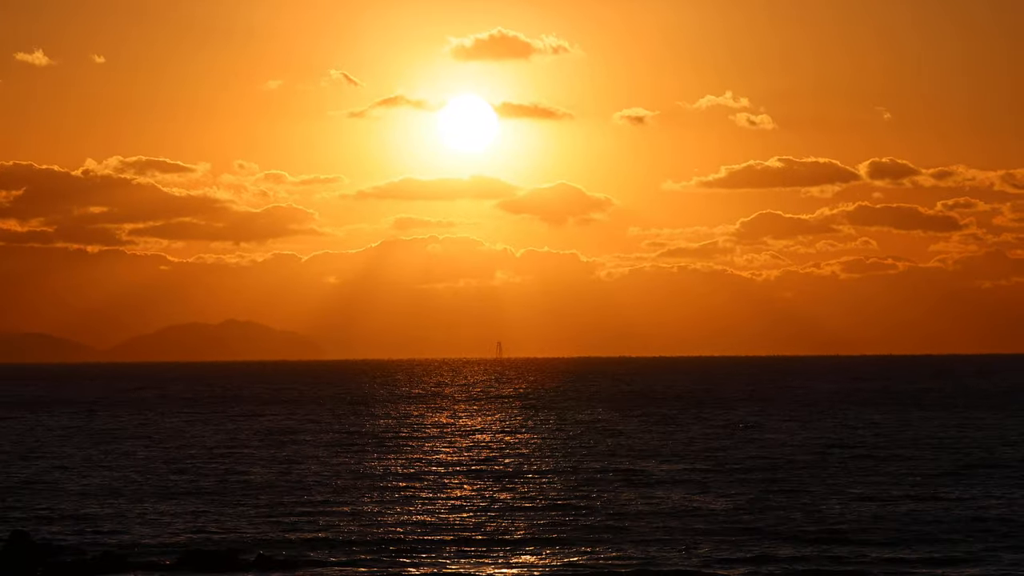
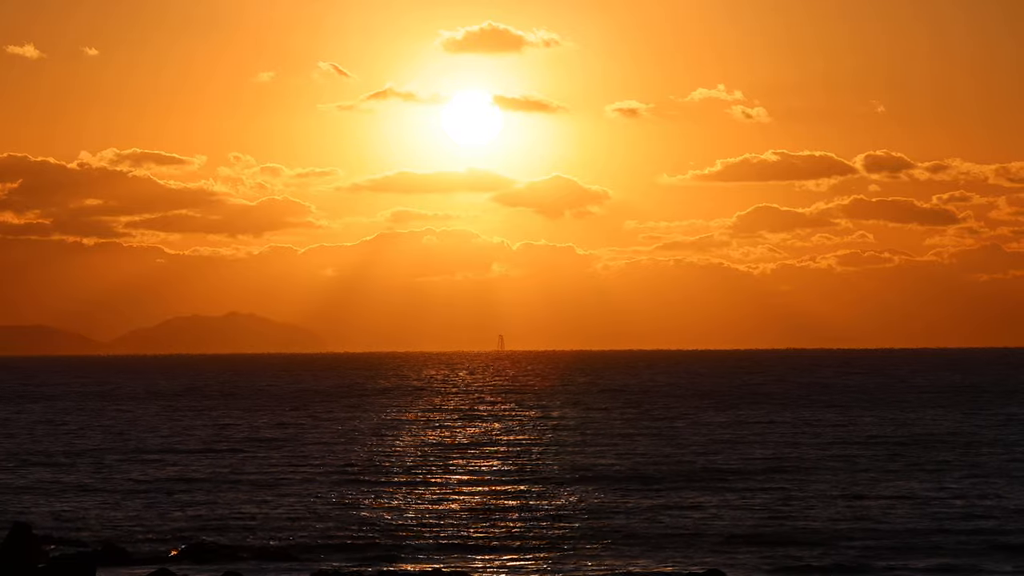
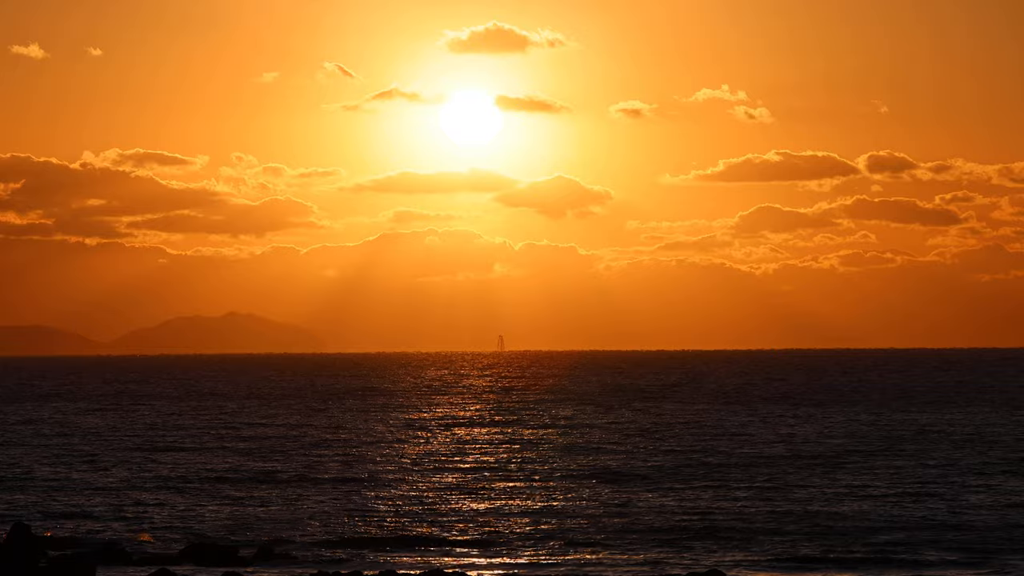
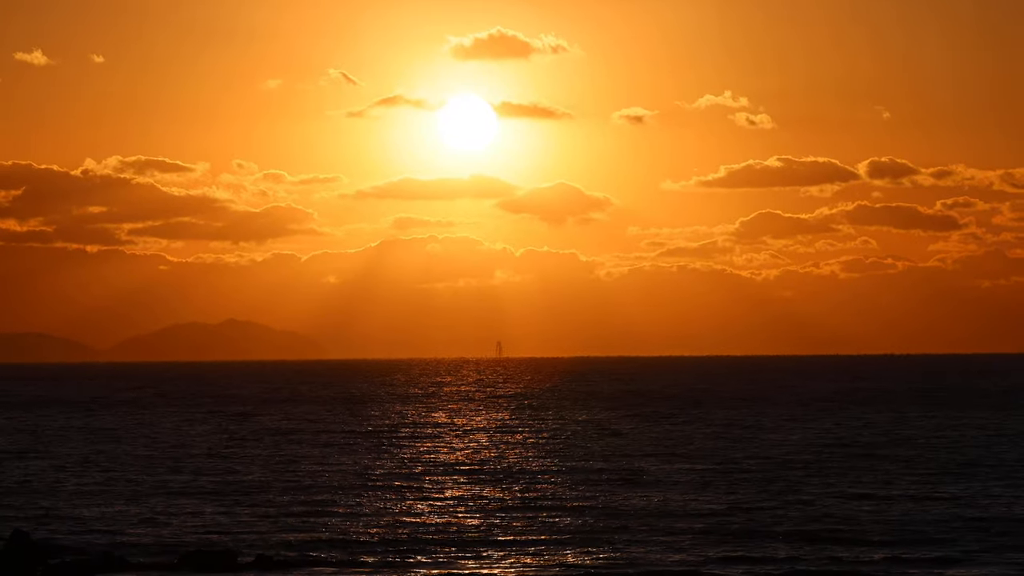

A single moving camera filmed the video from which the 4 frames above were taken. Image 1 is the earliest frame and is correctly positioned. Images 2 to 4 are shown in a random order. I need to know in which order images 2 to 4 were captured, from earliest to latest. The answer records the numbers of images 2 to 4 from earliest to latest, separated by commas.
4, 3, 2
